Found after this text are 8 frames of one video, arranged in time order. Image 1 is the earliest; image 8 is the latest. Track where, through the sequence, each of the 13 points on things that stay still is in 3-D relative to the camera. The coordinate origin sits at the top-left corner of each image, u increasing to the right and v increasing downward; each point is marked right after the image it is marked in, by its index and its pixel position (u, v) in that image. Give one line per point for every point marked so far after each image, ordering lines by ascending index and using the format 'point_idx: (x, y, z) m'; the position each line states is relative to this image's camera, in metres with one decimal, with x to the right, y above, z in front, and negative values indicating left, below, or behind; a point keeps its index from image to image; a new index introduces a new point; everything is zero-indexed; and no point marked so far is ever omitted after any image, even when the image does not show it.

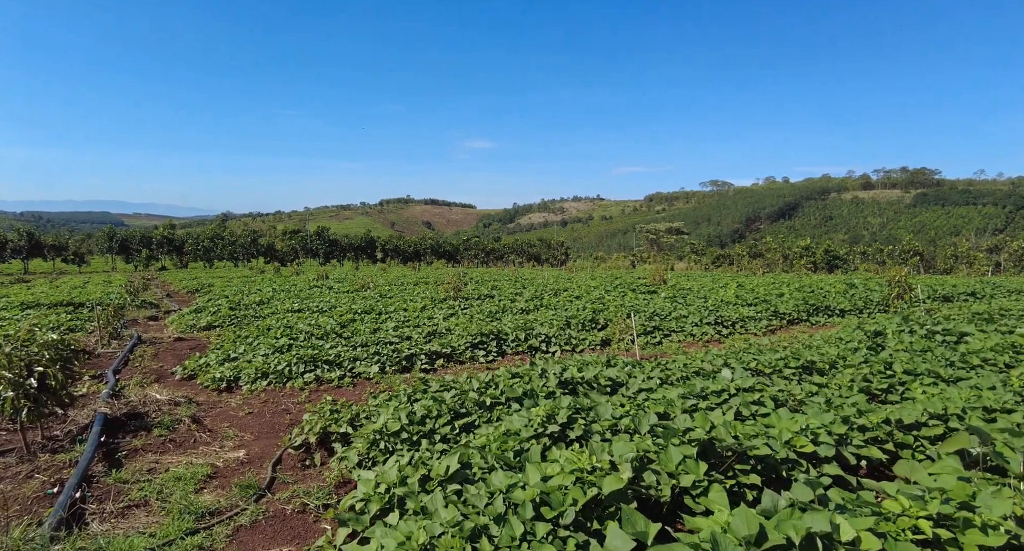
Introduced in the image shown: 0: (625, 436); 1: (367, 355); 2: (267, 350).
0: (+0.9, -1.3, +4.9) m
1: (-2.6, -1.4, +11.2) m
2: (-4.6, -1.4, +11.7) m
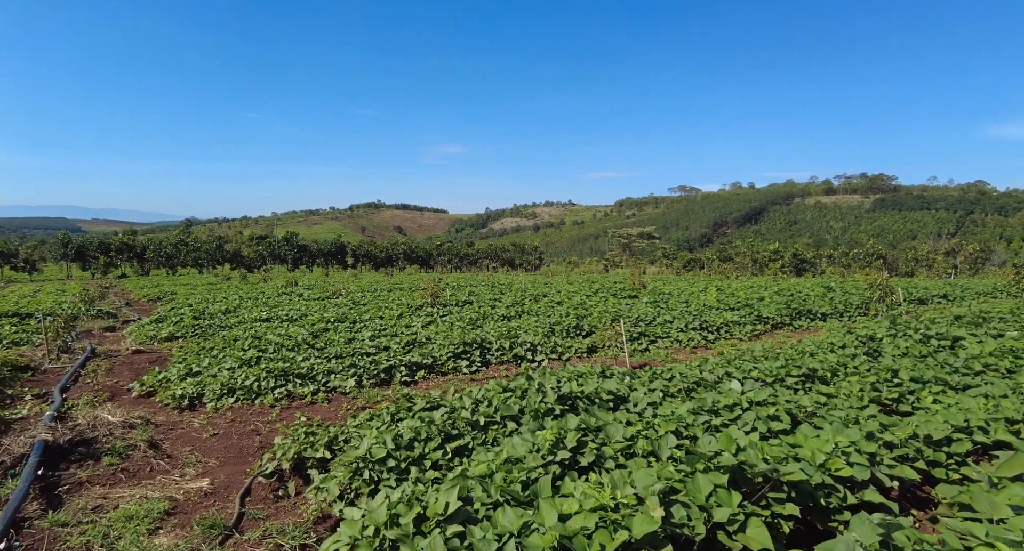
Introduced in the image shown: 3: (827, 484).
0: (+0.9, -1.3, +4.4) m
1: (-2.8, -1.5, +10.5) m
2: (-4.8, -1.5, +10.9) m
3: (+2.1, -1.4, +4.2) m
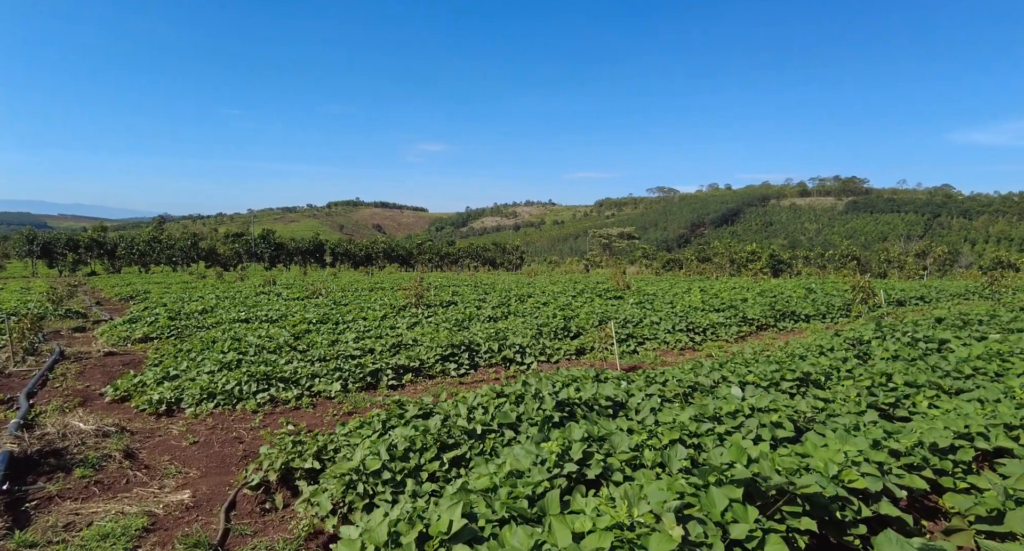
0: (+1.0, -1.4, +4.2) m
1: (-3.0, -1.6, +10.2) m
2: (-5.0, -1.5, +10.6) m
3: (+2.2, -1.4, +4.1) m
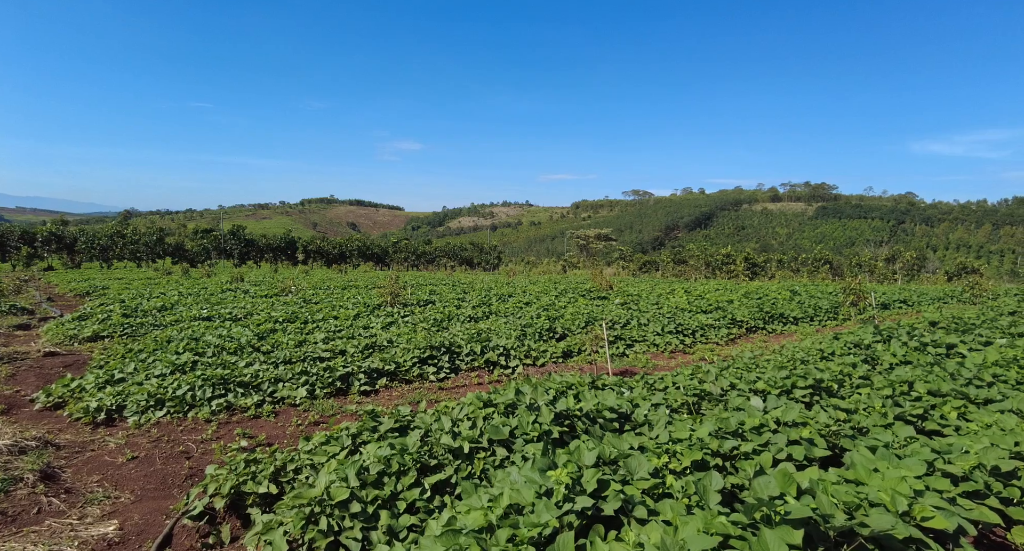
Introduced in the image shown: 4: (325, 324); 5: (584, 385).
0: (+1.0, -1.3, +3.4) m
1: (-3.2, -1.5, +9.3) m
2: (-5.3, -1.4, +9.6) m
3: (+2.2, -1.4, +3.4) m
4: (-4.2, -1.1, +14.2) m
5: (+0.8, -1.3, +7.3) m
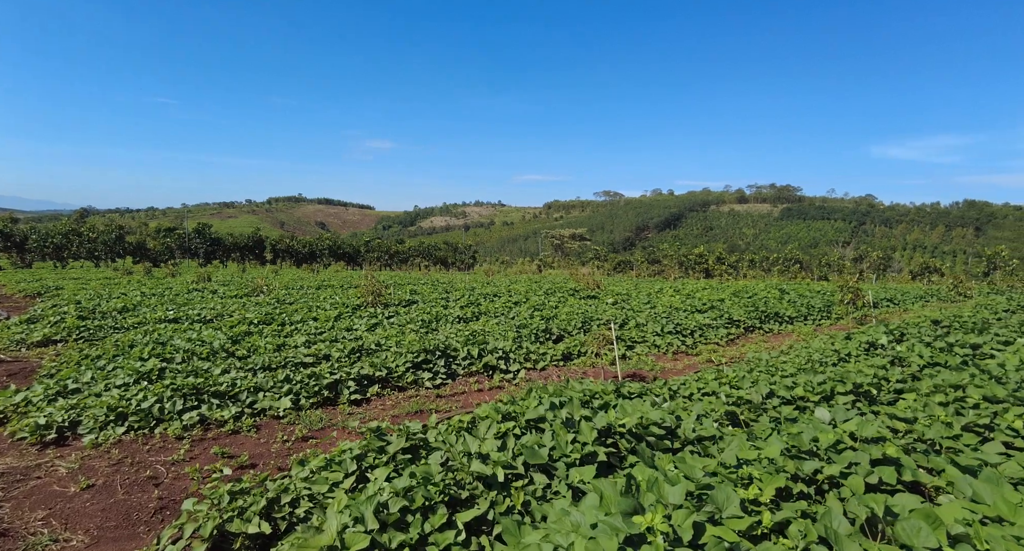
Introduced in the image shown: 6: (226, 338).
0: (+1.3, -1.3, +2.7) m
1: (-3.1, -1.4, +8.3) m
2: (-5.2, -1.4, +8.5) m
3: (+2.5, -1.4, +2.7) m
4: (-4.3, -1.0, +13.2) m
5: (+1.0, -1.2, +6.6) m
6: (-5.2, -1.1, +11.4) m
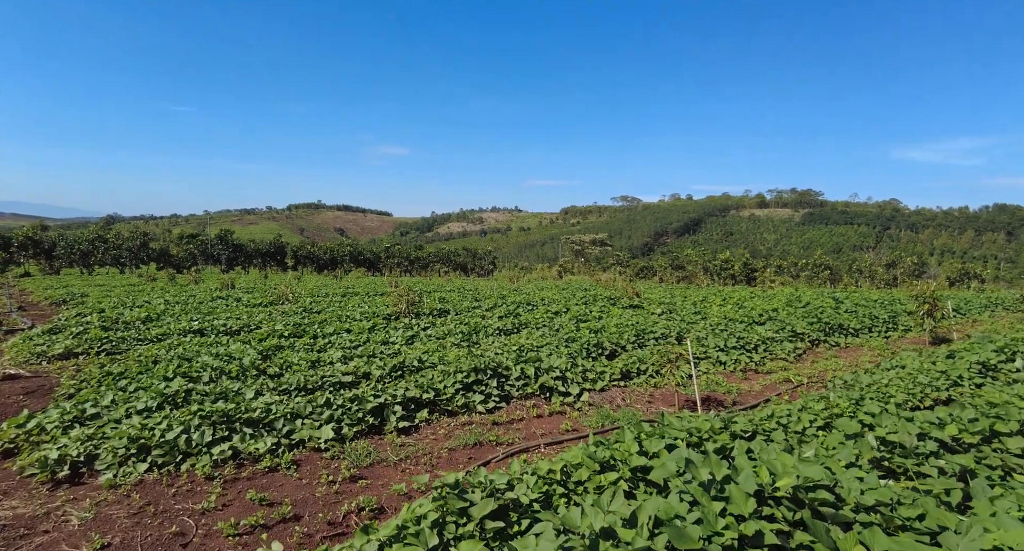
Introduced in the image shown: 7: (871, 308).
0: (+2.0, -1.3, +1.6) m
1: (-2.3, -1.6, +7.4) m
2: (-4.4, -1.5, +7.6) m
3: (+3.2, -1.4, +1.6) m
4: (-3.4, -1.2, +12.2) m
5: (+1.8, -1.3, +5.5) m
6: (-4.3, -1.3, +10.5) m
7: (+10.8, -1.0, +18.8) m
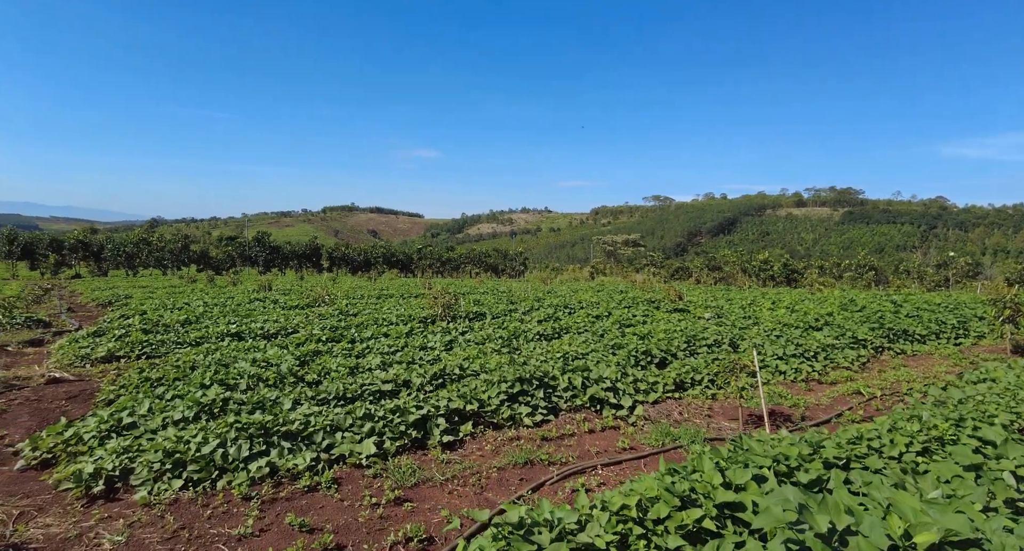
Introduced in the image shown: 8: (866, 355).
0: (+2.3, -1.4, +1.0) m
1: (-1.7, -1.6, +6.9) m
2: (-3.8, -1.6, +7.3) m
3: (+3.5, -1.5, +0.9) m
4: (-2.5, -1.3, +11.8) m
5: (+2.3, -1.4, +4.8) m
6: (-3.5, -1.4, +10.2) m
7: (+11.9, -1.1, +17.7) m
8: (+7.1, -1.6, +12.7) m
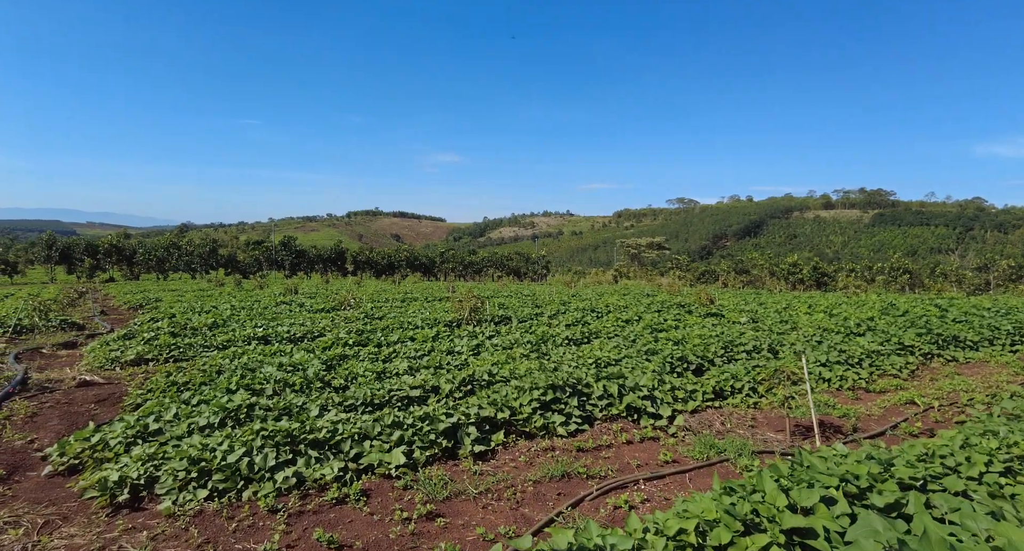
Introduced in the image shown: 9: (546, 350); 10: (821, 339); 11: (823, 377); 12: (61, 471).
0: (+2.4, -1.4, +0.5) m
1: (-1.4, -1.6, +6.7) m
2: (-3.4, -1.6, +7.1) m
3: (+3.6, -1.5, +0.4) m
4: (-2.0, -1.3, +11.6) m
5: (+2.6, -1.4, +4.4) m
6: (-3.0, -1.4, +10.0) m
7: (+12.7, -1.2, +16.9) m
8: (+7.7, -1.6, +12.1) m
9: (+0.7, -1.4, +12.1) m
10: (+6.5, -1.3, +13.1) m
11: (+5.1, -1.7, +10.4) m
12: (-4.2, -1.8, +5.7) m
